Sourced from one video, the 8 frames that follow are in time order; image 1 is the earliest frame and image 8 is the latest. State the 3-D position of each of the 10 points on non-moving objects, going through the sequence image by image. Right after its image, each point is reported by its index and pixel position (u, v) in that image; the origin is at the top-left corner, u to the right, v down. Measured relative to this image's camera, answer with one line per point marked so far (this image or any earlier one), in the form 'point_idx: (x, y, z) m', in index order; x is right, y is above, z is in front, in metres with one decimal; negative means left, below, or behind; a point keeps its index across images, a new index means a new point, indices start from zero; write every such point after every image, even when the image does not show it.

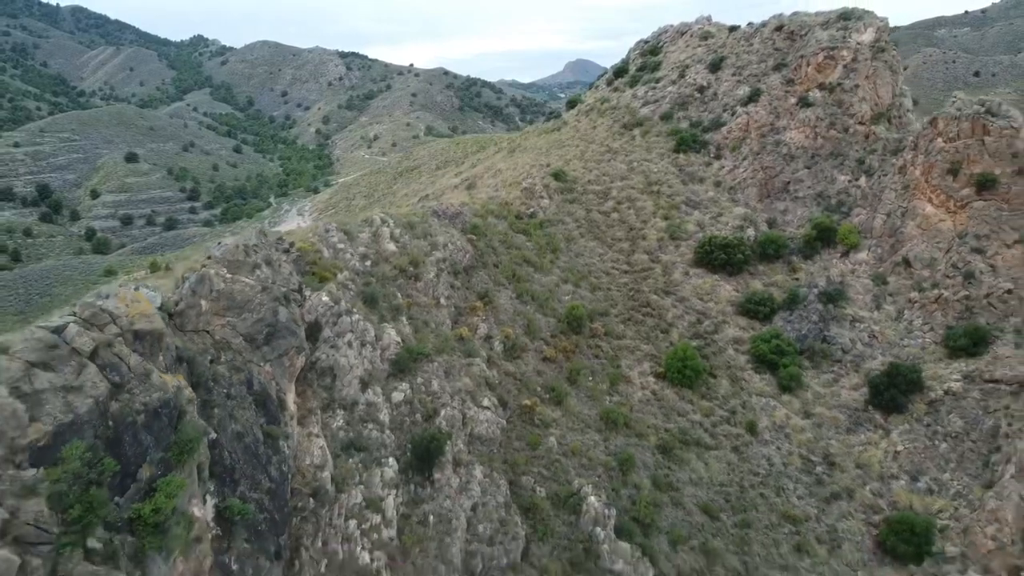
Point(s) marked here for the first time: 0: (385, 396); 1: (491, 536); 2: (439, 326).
0: (-2.5, -2.1, +16.7) m
1: (-0.4, -4.8, +16.1) m
2: (-1.7, -0.8, +19.6) m
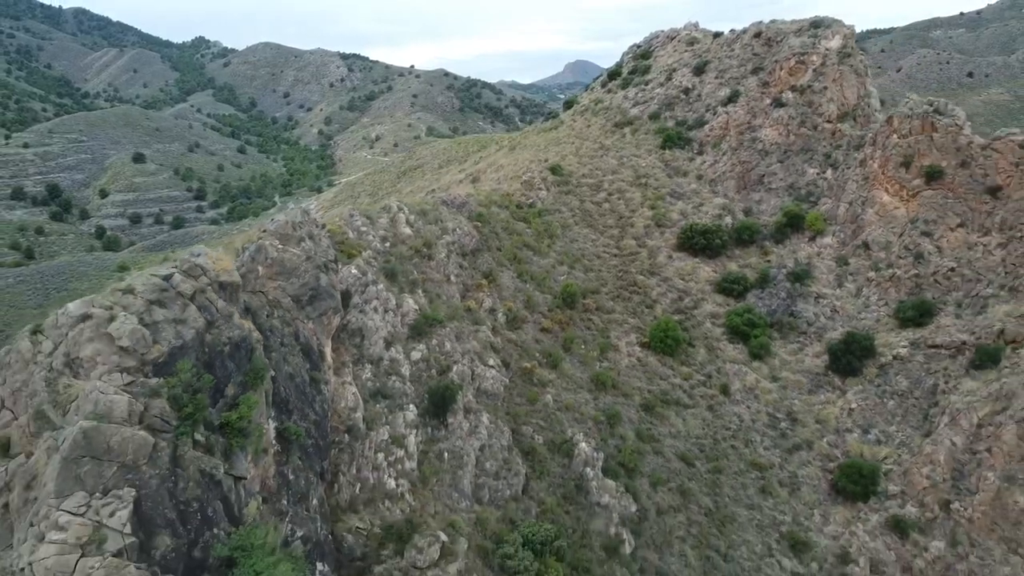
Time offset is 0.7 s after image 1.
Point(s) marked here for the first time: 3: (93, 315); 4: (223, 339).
0: (-2.5, -1.5, +19.5) m
1: (-0.3, -4.2, +18.9) m
2: (-1.7, -0.2, +22.4) m
3: (-6.1, -0.2, +12.4) m
4: (-4.6, -0.8, +13.4) m
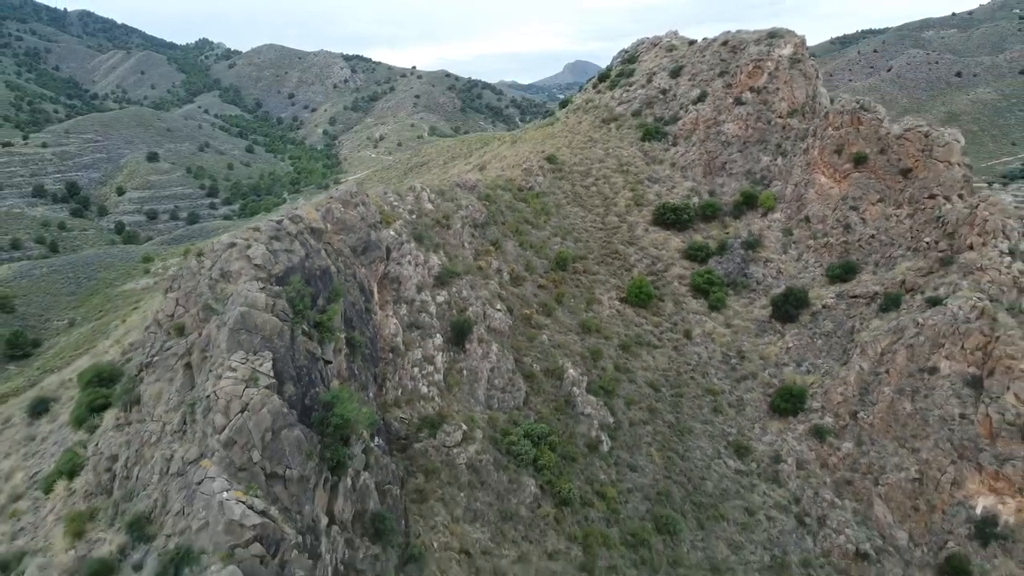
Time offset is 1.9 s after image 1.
0: (-2.4, -0.2, +25.1) m
1: (-0.2, -2.9, +24.4) m
2: (-1.6, +1.0, +28.0) m
3: (-6.0, +1.0, +18.0) m
4: (-4.5, +0.5, +18.9) m
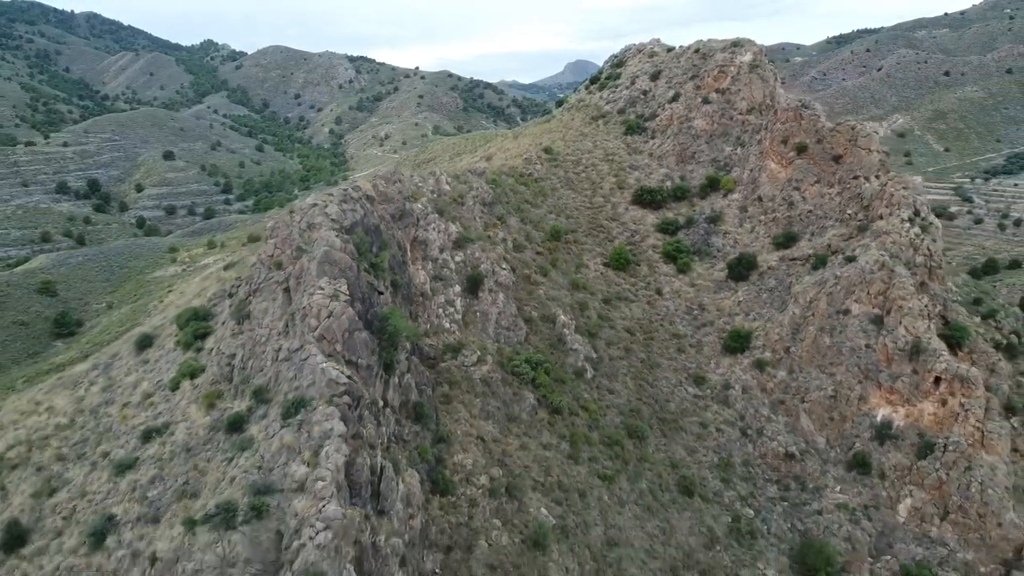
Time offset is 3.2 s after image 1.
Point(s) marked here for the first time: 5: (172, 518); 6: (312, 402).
0: (-2.3, +1.3, +31.6) m
1: (-0.1, -1.4, +30.9) m
2: (-1.5, +2.5, +34.5) m
3: (-5.9, +2.5, +24.5) m
4: (-4.4, +2.0, +25.4) m
5: (-7.8, -5.2, +18.9) m
6: (-4.7, -2.6, +19.3) m
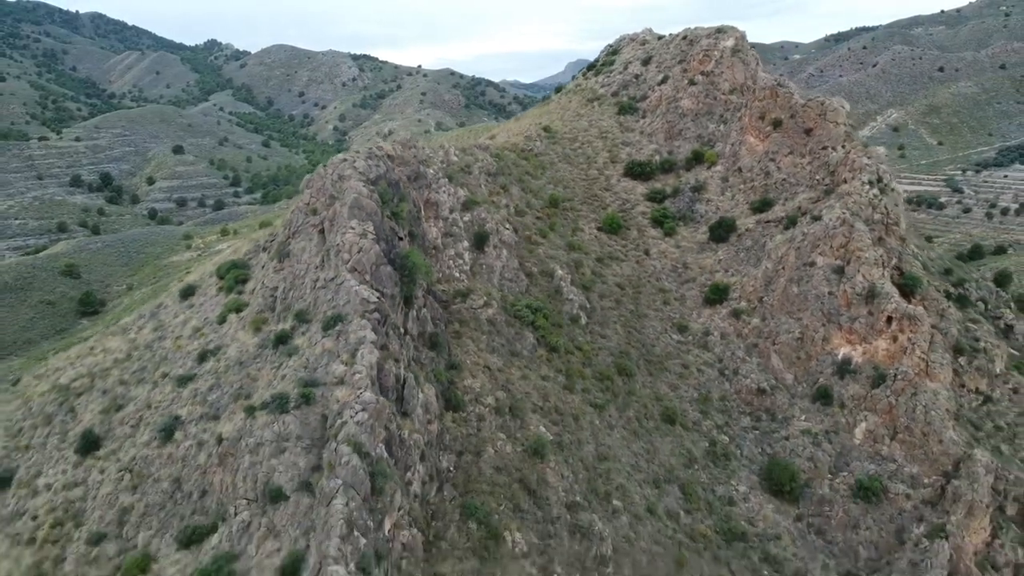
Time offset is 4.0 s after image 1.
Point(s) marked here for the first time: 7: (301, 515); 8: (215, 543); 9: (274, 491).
0: (-2.2, +3.1, +35.3) m
1: (0.0, +0.5, +34.7) m
2: (-1.4, +4.4, +38.2) m
3: (-5.8, +4.4, +28.2) m
4: (-4.3, +3.8, +29.1) m
5: (-7.7, -3.4, +22.7) m
6: (-4.7, -0.8, +23.1) m
7: (-5.0, -5.3, +19.2) m
8: (-7.2, -6.2, +19.9) m
9: (-5.8, -4.9, +19.9) m
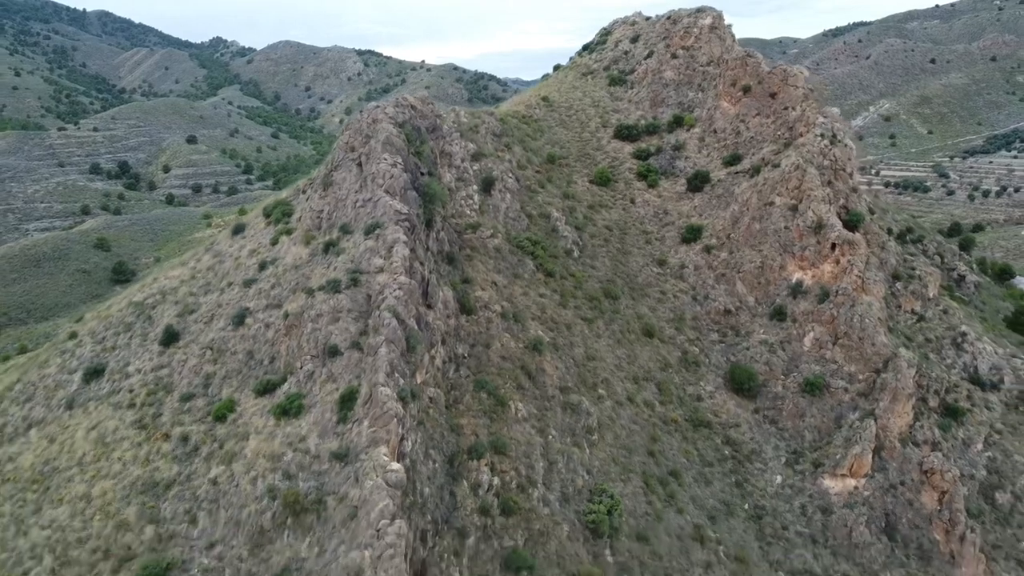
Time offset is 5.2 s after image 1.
0: (-2.1, +6.2, +41.1) m
1: (+0.1, +3.5, +40.5) m
2: (-1.3, +7.5, +44.0) m
3: (-5.7, +7.4, +34.0) m
4: (-4.2, +6.9, +34.9) m
5: (-7.6, -0.4, +28.5) m
6: (-4.5, +2.3, +28.9) m
7: (-4.9, -2.3, +25.0) m
8: (-7.1, -3.1, +25.7) m
9: (-5.7, -1.9, +25.7) m
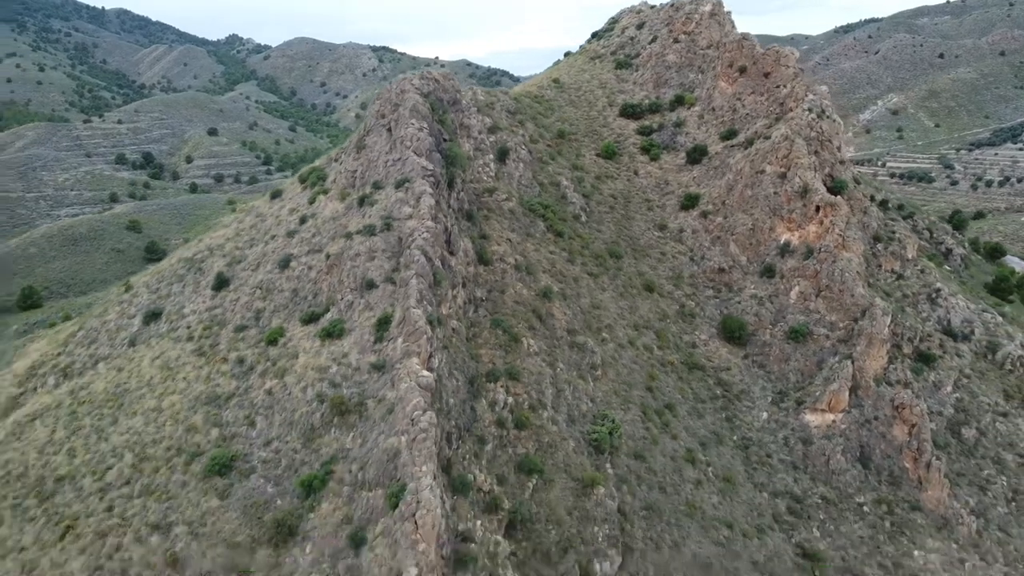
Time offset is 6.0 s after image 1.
0: (-1.3, +8.3, +44.9) m
1: (+0.8, +5.6, +44.3) m
2: (-0.5, +9.6, +47.8) m
3: (-5.1, +9.5, +37.9) m
4: (-3.6, +9.0, +38.8) m
5: (-7.1, +1.7, +32.4) m
6: (-4.0, +4.4, +32.8) m
7: (-4.4, -0.2, +28.9) m
8: (-6.6, -1.0, +29.7) m
9: (-5.2, +0.2, +29.6) m
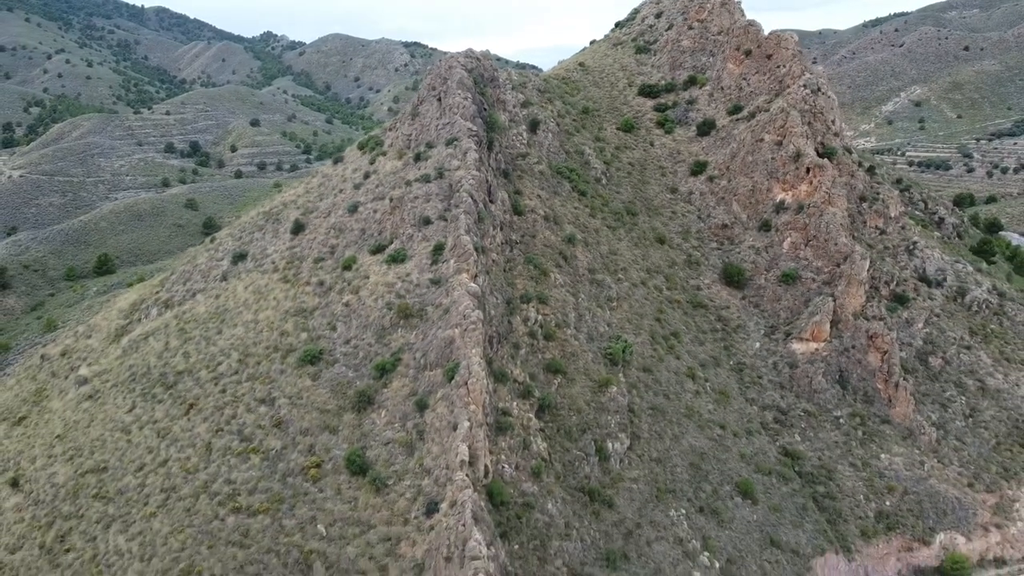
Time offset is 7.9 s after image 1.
0: (+0.5, +11.2, +51.5) m
1: (+2.7, +8.5, +50.8) m
2: (+1.5, +12.4, +54.3) m
3: (-3.4, +12.4, +44.6) m
4: (-1.9, +11.8, +45.4) m
5: (-5.6, +4.6, +39.2) m
6: (-2.6, +7.2, +39.4) m
7: (-3.1, +2.7, +35.6) m
8: (-5.3, +1.8, +36.4) m
9: (-3.9, +3.1, +36.3) m
